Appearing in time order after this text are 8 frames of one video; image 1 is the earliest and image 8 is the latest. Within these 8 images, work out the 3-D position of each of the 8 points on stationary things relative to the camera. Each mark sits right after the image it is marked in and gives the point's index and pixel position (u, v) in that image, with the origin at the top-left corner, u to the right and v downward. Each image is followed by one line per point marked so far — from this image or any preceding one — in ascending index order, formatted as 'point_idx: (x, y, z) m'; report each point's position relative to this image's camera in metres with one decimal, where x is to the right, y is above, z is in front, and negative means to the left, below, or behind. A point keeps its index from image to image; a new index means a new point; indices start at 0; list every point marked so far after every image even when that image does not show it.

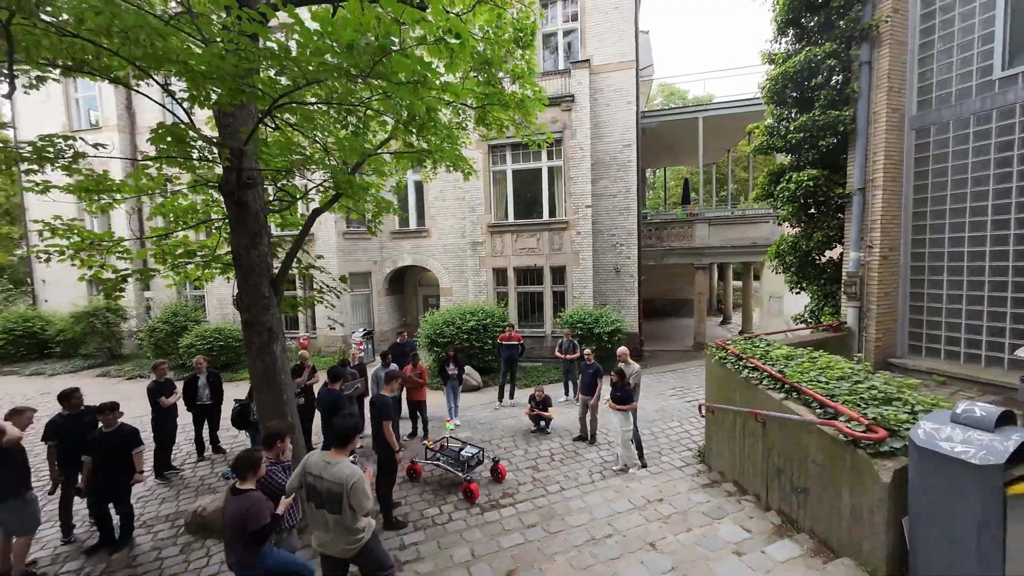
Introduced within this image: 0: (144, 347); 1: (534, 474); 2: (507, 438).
0: (-11.9, -1.9, +12.9) m
1: (+0.3, -2.8, +6.0) m
2: (-0.1, -2.8, +7.4) m
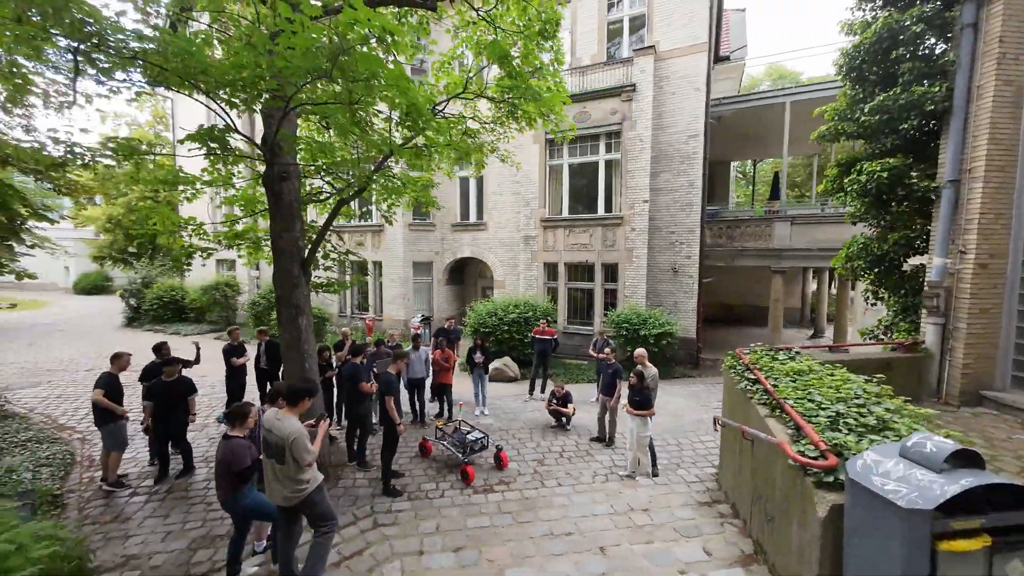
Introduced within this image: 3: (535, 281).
0: (-10.1, -1.1, +15.3) m
1: (+0.4, -2.7, +6.0) m
2: (+0.2, -2.7, +7.5) m
3: (+0.8, +0.2, +12.9) m
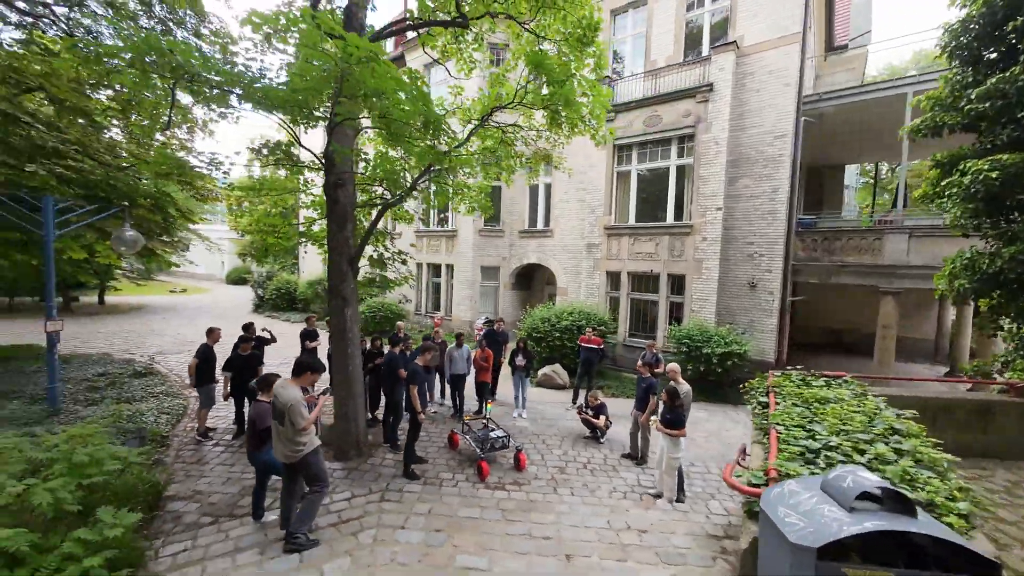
0: (-7.4, -1.0, +17.3) m
1: (+0.6, -2.8, +5.9) m
2: (+0.8, -2.8, +7.4) m
3: (+2.7, -0.1, +12.6) m
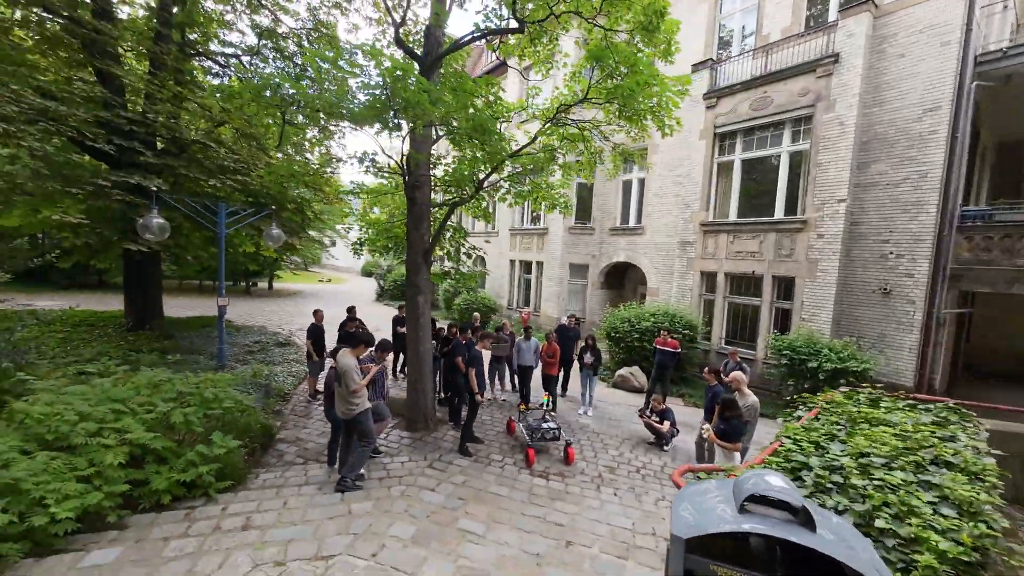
0: (-3.3, -0.7, +19.0) m
1: (+1.3, -2.7, +5.8) m
2: (+1.9, -2.7, +7.2) m
3: (+5.2, -0.1, +11.7) m
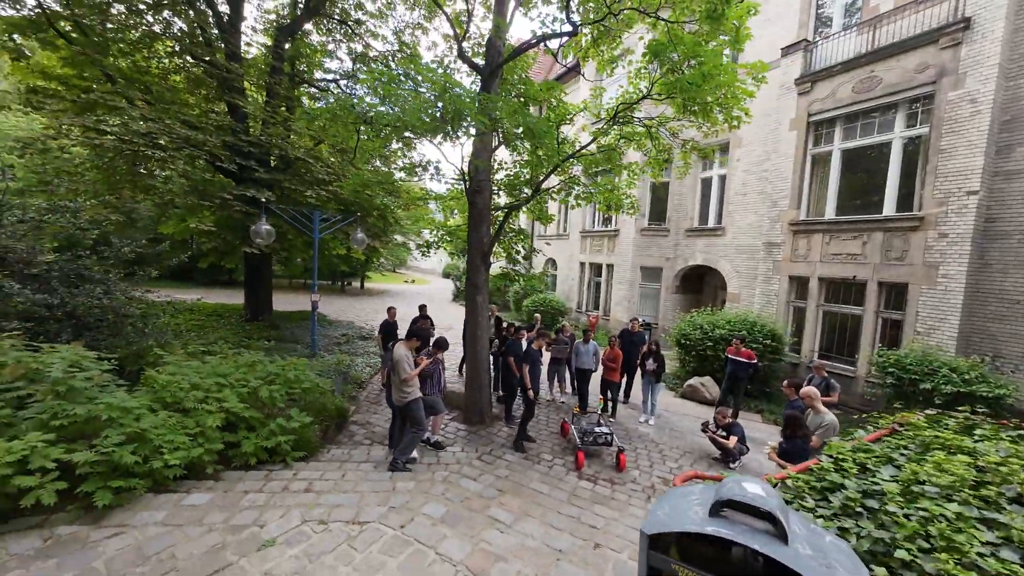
0: (+0.1, -0.8, +19.4) m
1: (+2.0, -2.8, +5.6) m
2: (+2.9, -2.8, +6.8) m
3: (+7.0, -0.3, +10.6) m
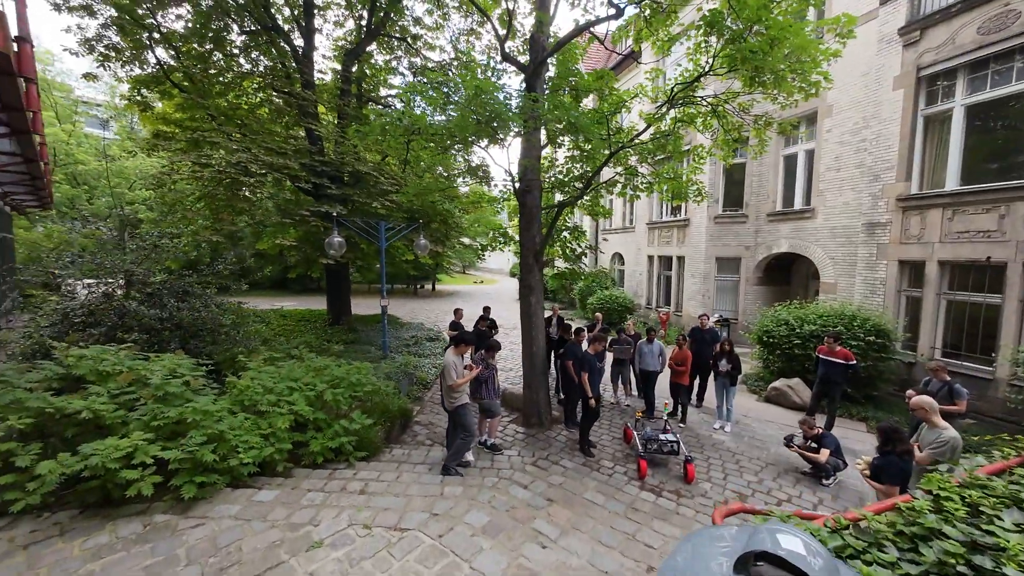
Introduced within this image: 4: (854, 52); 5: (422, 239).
0: (+3.2, -0.6, +19.0) m
1: (+2.8, -2.7, +5.1) m
2: (+3.8, -2.7, +6.1) m
3: (+8.5, 0.0, +9.2) m
4: (+8.5, +5.8, +9.8) m
5: (-2.6, +1.4, +11.4) m
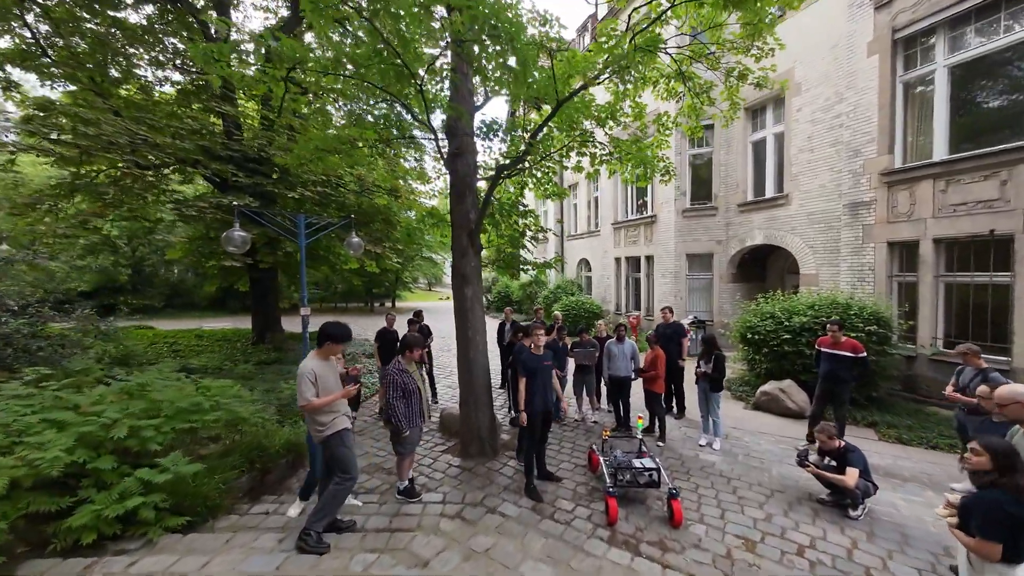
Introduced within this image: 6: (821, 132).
0: (+1.5, -1.0, +17.6) m
1: (+2.0, -2.4, +3.6) m
2: (+3.0, -2.4, +4.7) m
3: (+7.3, +0.3, +8.2) m
4: (+7.1, +6.1, +9.2) m
5: (-3.9, +1.2, +9.7) m
6: (+7.3, +3.6, +9.3) m
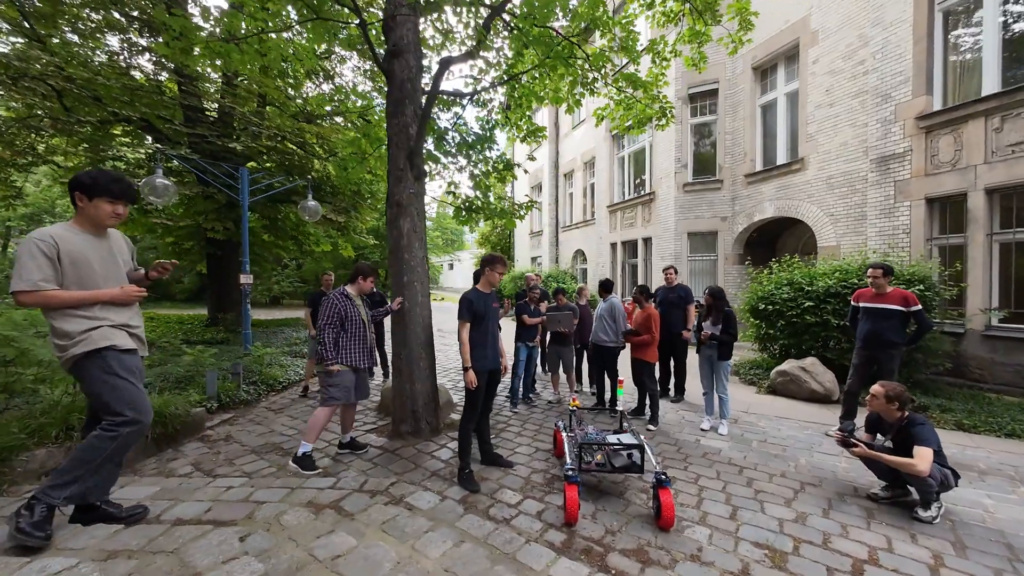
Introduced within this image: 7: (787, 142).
0: (+1.0, -0.6, +16.4) m
1: (+1.4, -1.6, +2.3) m
2: (+2.4, -1.7, +3.4) m
3: (+6.8, +0.9, +6.9) m
4: (+6.7, +6.6, +8.0) m
5: (-4.4, +1.9, +8.6) m
6: (+6.8, +4.2, +8.2) m
7: (+6.6, +3.5, +9.6) m
